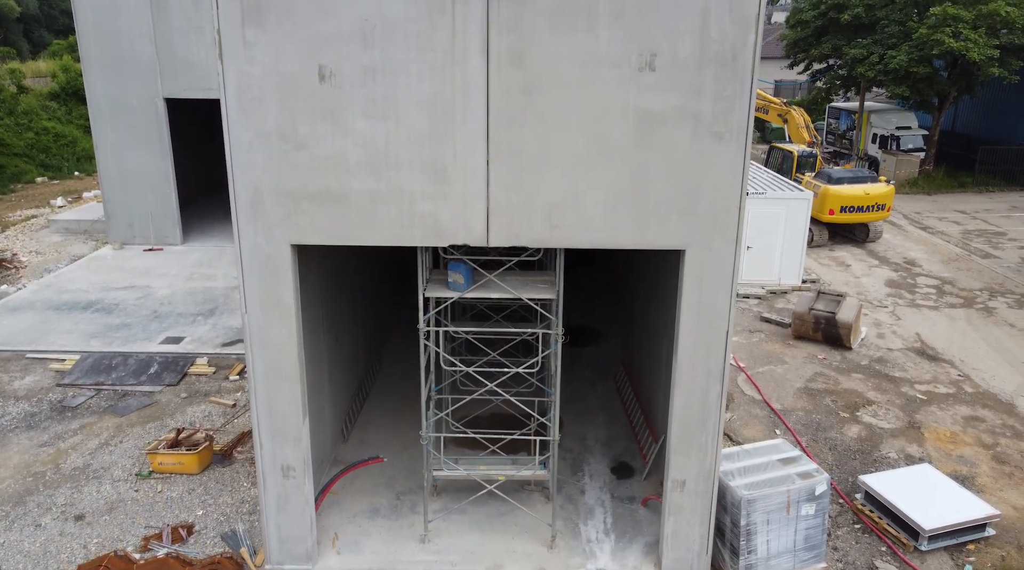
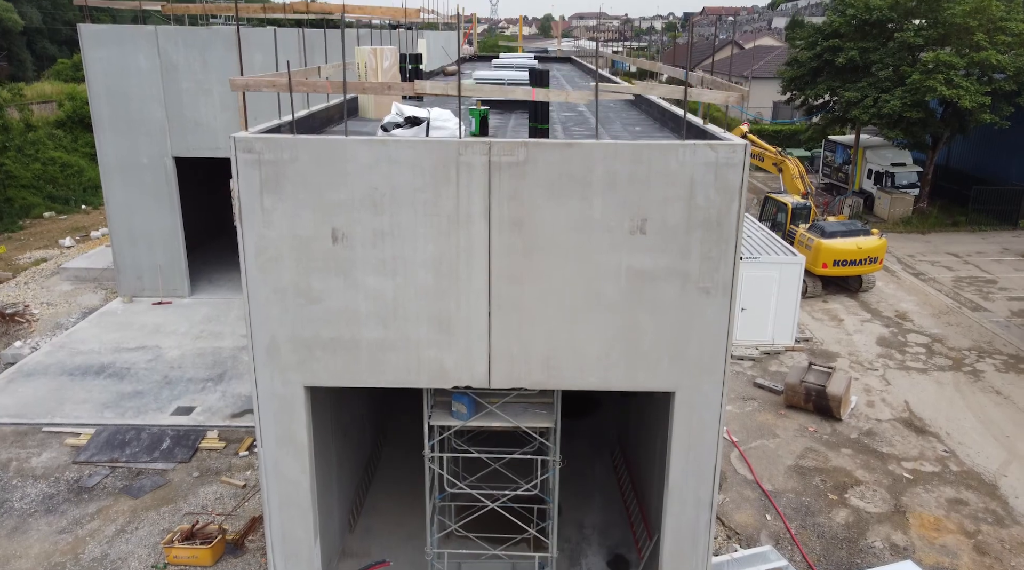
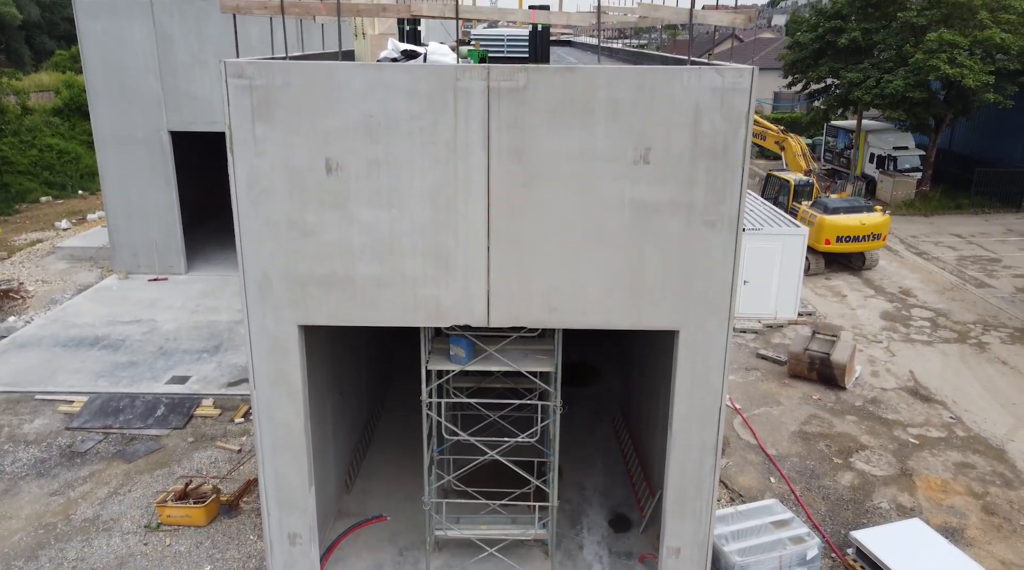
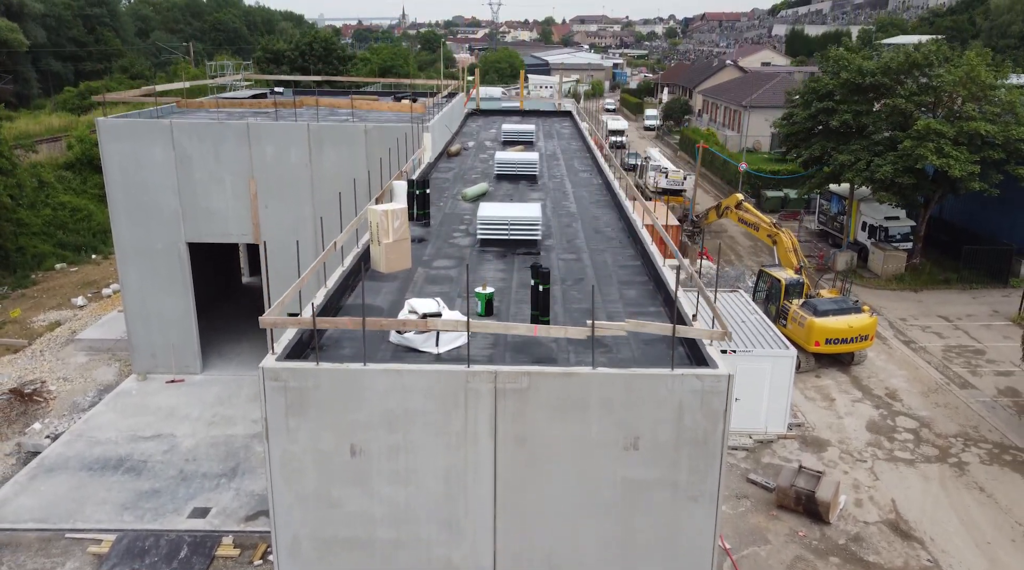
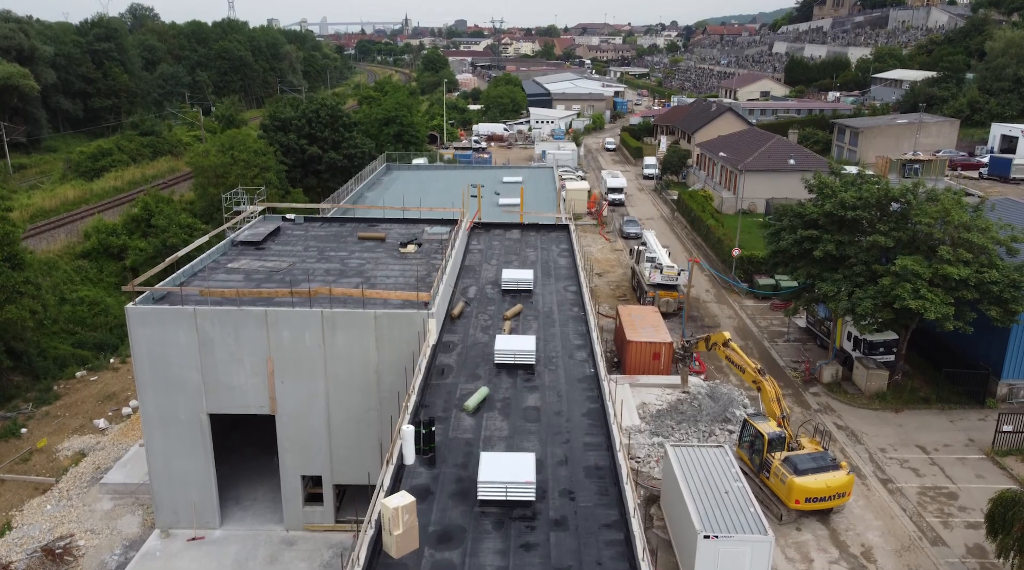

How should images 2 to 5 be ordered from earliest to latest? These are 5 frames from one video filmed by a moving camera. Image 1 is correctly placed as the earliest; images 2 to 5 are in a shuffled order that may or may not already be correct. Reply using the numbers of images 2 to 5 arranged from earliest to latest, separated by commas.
3, 2, 4, 5
